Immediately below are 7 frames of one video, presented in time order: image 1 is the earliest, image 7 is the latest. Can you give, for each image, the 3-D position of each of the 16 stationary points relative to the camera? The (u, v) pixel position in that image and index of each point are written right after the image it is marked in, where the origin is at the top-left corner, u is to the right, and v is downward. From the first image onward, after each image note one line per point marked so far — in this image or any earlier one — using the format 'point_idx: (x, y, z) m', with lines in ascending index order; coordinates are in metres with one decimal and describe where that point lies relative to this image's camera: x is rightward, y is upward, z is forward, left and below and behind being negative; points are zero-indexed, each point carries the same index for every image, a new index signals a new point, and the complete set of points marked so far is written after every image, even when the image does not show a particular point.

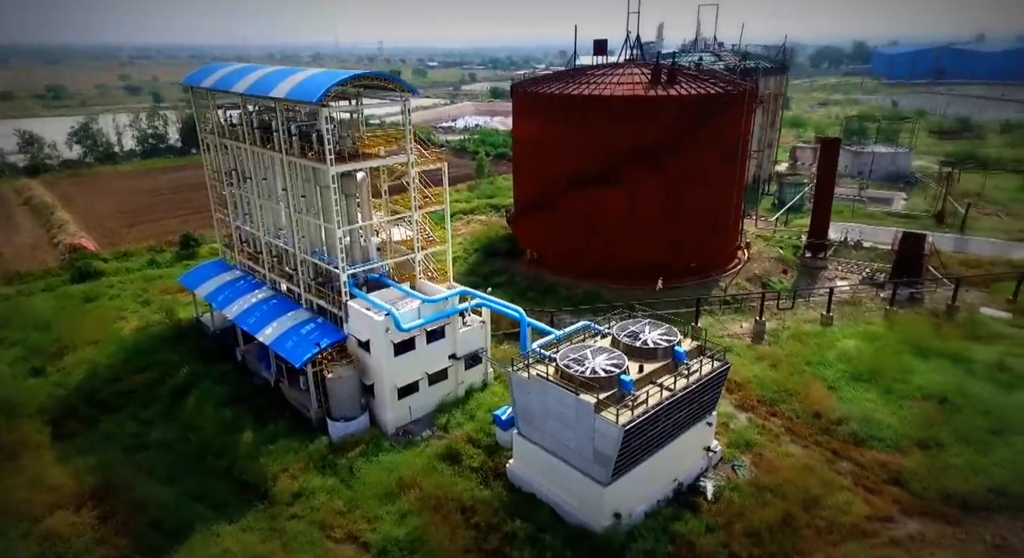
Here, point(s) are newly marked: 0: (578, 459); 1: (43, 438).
0: (+1.7, -4.4, +16.1) m
1: (-13.9, -4.7, +19.7) m
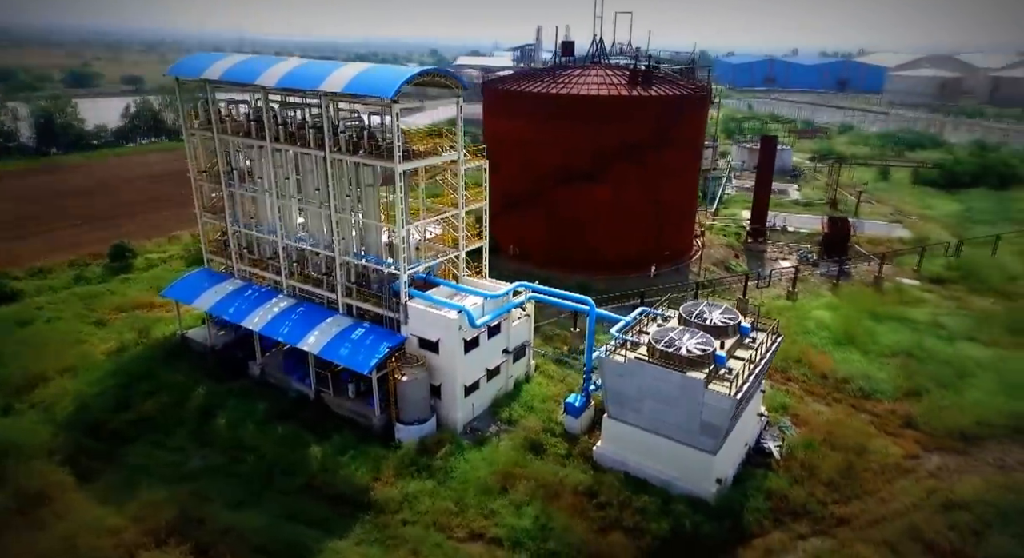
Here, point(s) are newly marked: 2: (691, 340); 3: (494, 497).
0: (+4.4, -4.0, +17.2) m
1: (-11.6, -5.2, +17.2) m
2: (+4.9, -1.7, +17.7) m
3: (-0.4, -5.5, +17.1) m
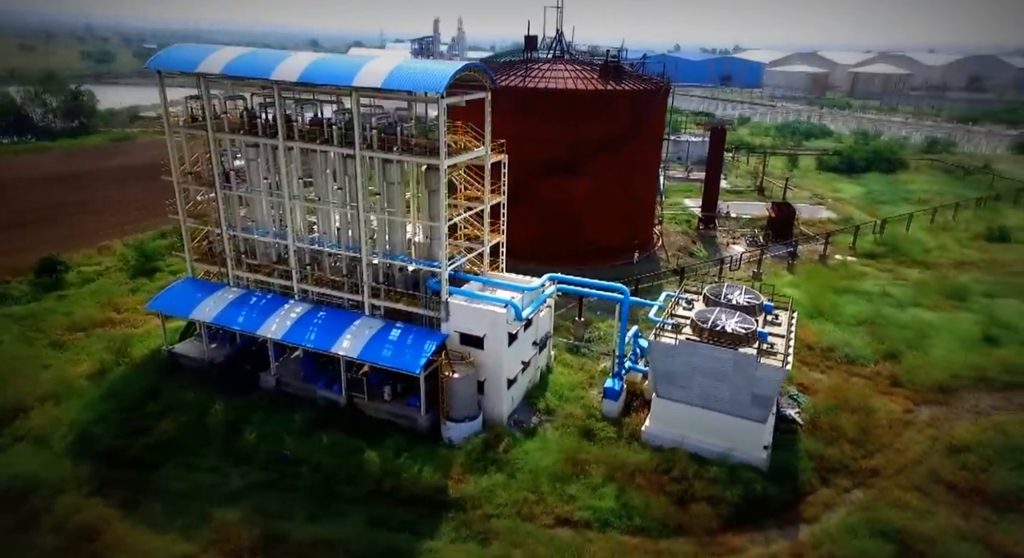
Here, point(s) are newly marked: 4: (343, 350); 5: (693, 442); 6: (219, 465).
0: (+6.0, -3.5, +18.4) m
1: (-9.6, -5.5, +15.8) m
2: (+6.3, -1.2, +19.0) m
3: (+1.4, -5.3, +17.5) m
4: (-4.9, -2.1, +19.5) m
5: (+5.2, -4.6, +18.9) m
6: (-7.8, -4.9, +17.9) m
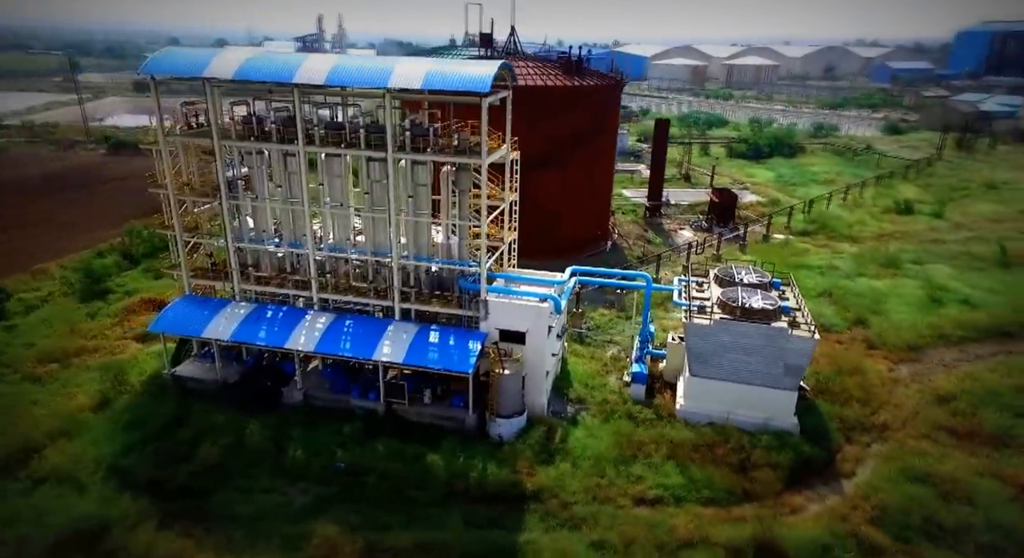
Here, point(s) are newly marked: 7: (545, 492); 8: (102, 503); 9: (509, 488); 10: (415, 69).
0: (+7.4, -2.9, +19.8) m
1: (-7.4, -6.0, +14.7) m
2: (+7.5, -0.6, +20.4) m
3: (+3.2, -5.0, +18.1) m
4: (-3.6, -2.2, +19.0) m
5: (+6.6, -4.1, +20.2) m
6: (-6.0, -5.2, +17.1) m
7: (+0.9, -5.4, +16.9) m
8: (-9.9, -5.4, +16.0) m
9: (-0.1, -5.3, +16.9) m
10: (-2.6, +5.7, +18.0) m
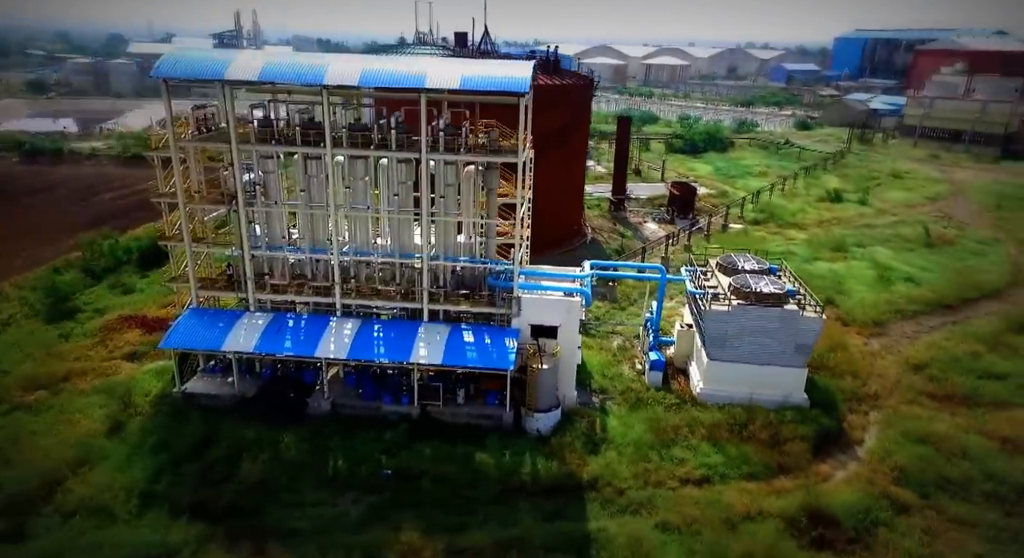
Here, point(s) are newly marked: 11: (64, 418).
0: (+8.4, -2.5, +21.1) m
1: (-5.6, -6.2, +14.2) m
2: (+8.2, -0.2, +21.6) m
3: (+4.4, -4.8, +18.9) m
4: (-2.5, -2.3, +19.0) m
5: (+7.5, -3.7, +21.3) m
6: (-4.6, -5.4, +16.7) m
7: (+2.3, -5.3, +17.4) m
8: (-8.3, -5.7, +15.2) m
9: (+1.4, -5.2, +17.3) m
10: (-1.7, +5.7, +18.0) m
11: (-13.3, -4.0, +19.7) m
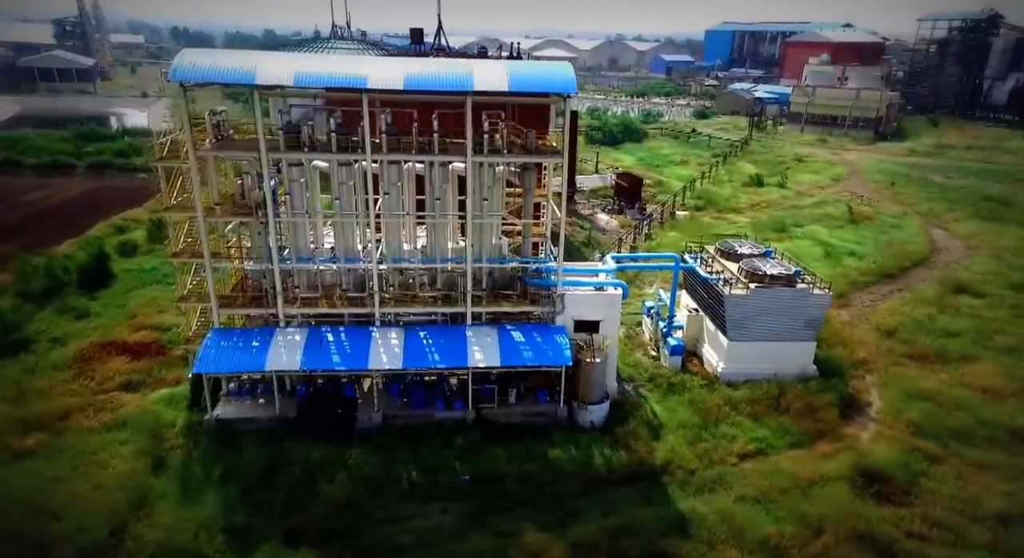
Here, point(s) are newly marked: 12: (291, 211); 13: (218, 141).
0: (+9.5, -1.9, +22.7) m
1: (-3.0, -6.5, +13.8) m
2: (+9.1, +0.4, +23.2) m
3: (+6.2, -4.4, +20.0) m
4: (-0.9, -2.4, +18.9) m
5: (+8.7, -3.1, +22.8) m
6: (-2.3, -5.6, +16.4) m
7: (+4.3, -5.0, +18.1) m
8: (-5.7, -6.2, +14.4) m
9: (+3.4, -5.0, +17.9) m
10: (-0.5, +5.6, +18.0) m
11: (-11.6, -4.8, +18.0) m
12: (-6.6, +1.9, +19.3) m
13: (-8.2, +3.8, +18.6) m
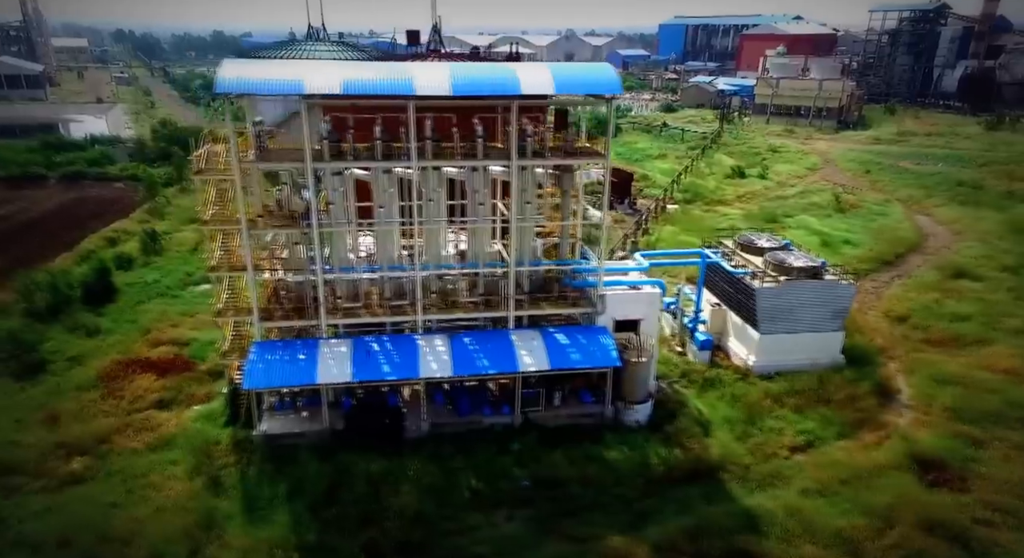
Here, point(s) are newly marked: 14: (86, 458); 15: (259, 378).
0: (+10.7, -1.6, +23.0) m
1: (-1.1, -6.7, +13.5) m
2: (+10.2, +0.7, +23.4) m
3: (+7.5, -4.2, +20.1) m
4: (+0.5, -2.5, +18.6) m
5: (+9.9, -2.9, +23.1) m
6: (-0.7, -5.8, +16.1) m
7: (+5.8, -4.9, +18.2) m
8: (-3.9, -6.5, +13.9) m
9: (+5.0, -5.0, +17.9) m
10: (+0.7, +5.5, +17.7) m
11: (-10.0, -5.3, +17.2) m
12: (-5.4, +1.6, +18.7) m
13: (-7.0, +3.4, +17.9) m
14: (-12.0, -5.0, +18.3) m
15: (-6.8, -2.7, +17.8) m
